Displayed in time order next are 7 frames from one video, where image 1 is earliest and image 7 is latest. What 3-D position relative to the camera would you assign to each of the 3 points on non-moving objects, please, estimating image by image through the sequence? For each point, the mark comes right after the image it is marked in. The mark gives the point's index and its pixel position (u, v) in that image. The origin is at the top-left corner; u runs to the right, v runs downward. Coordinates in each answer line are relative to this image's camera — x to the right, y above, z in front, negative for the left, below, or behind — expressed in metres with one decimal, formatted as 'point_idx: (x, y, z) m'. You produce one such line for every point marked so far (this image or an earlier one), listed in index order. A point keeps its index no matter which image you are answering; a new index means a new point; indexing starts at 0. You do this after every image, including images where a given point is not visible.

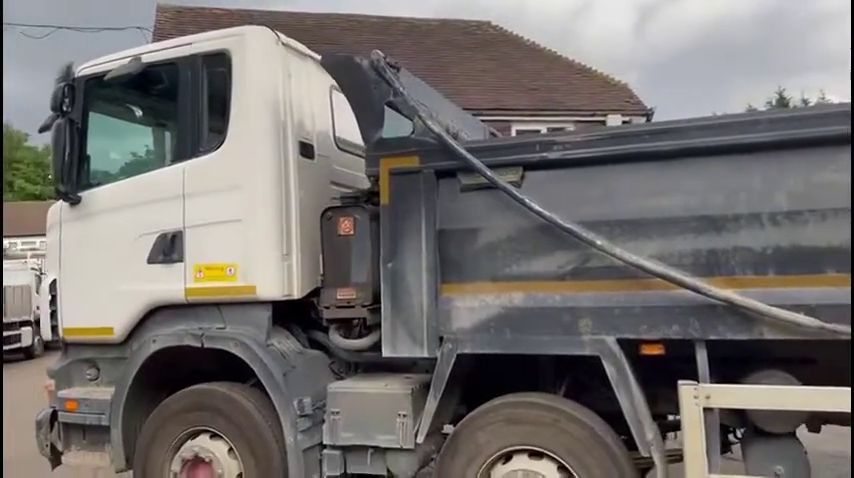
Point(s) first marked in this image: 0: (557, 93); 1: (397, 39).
0: (+2.4, +2.7, +13.7) m
1: (-0.6, +4.0, +14.7) m
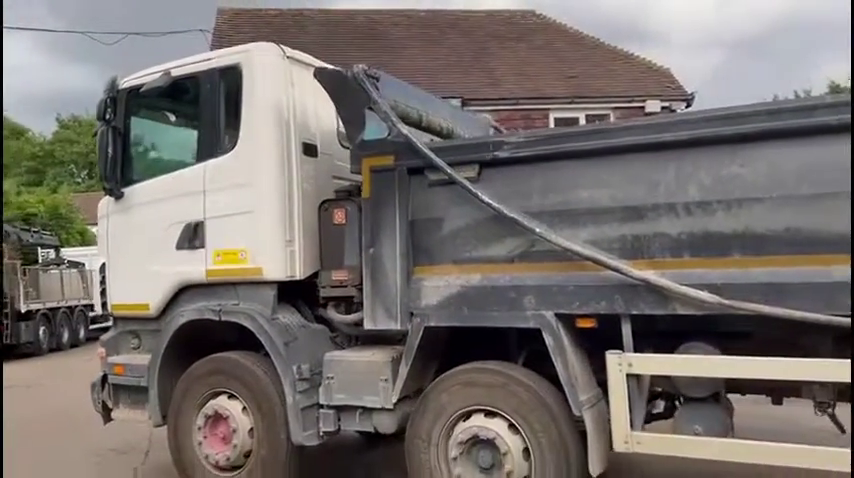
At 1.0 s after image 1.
0: (+3.2, +3.0, +13.9) m
1: (+0.3, +4.3, +15.3) m
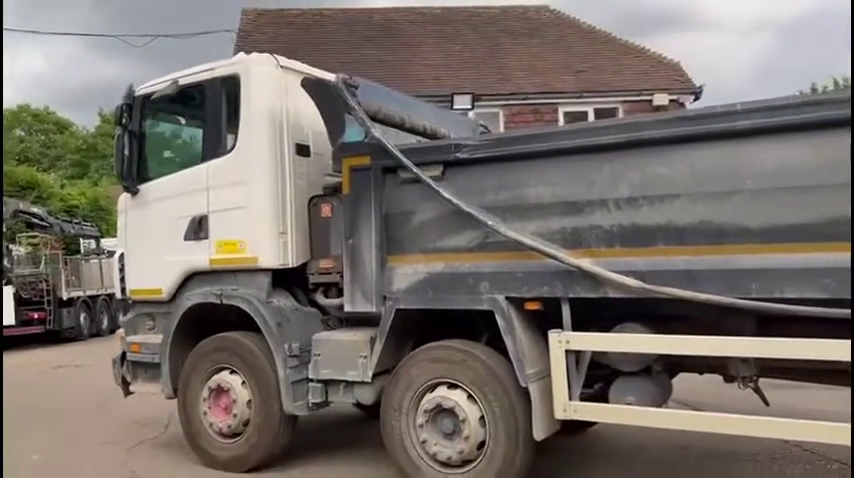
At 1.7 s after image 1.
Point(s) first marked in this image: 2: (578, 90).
0: (+3.5, +3.2, +14.2) m
1: (+0.7, +4.5, +15.7) m
2: (+2.8, +2.8, +13.7) m
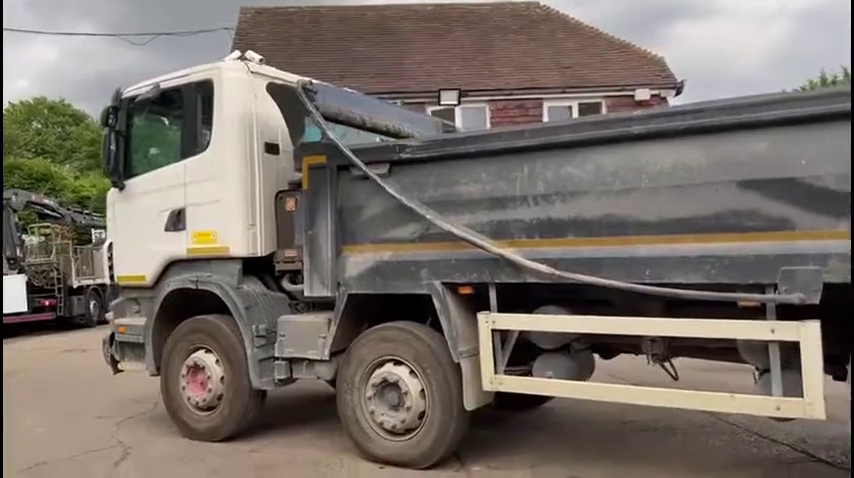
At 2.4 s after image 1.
0: (+3.3, +3.4, +14.7) m
1: (+0.5, +4.7, +16.2) m
2: (+2.6, +3.0, +14.2) m
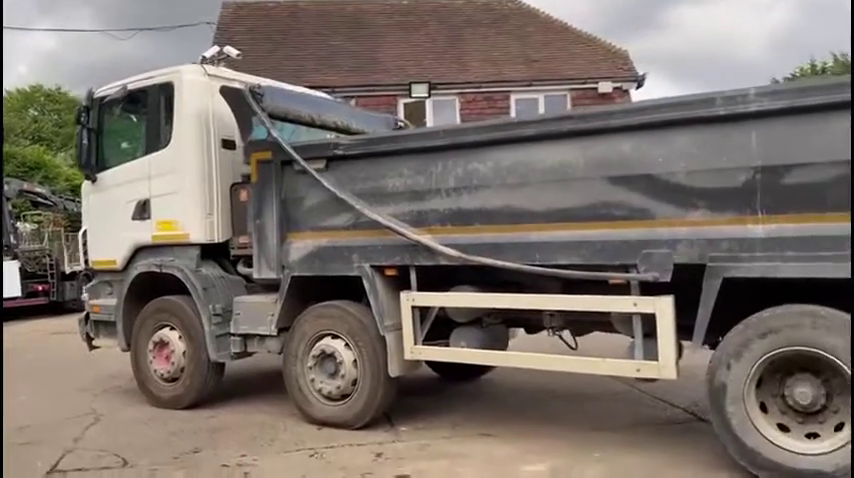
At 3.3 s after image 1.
0: (+2.7, +3.7, +15.3) m
1: (-0.1, +5.0, +16.8) m
2: (+2.0, +3.2, +14.8) m
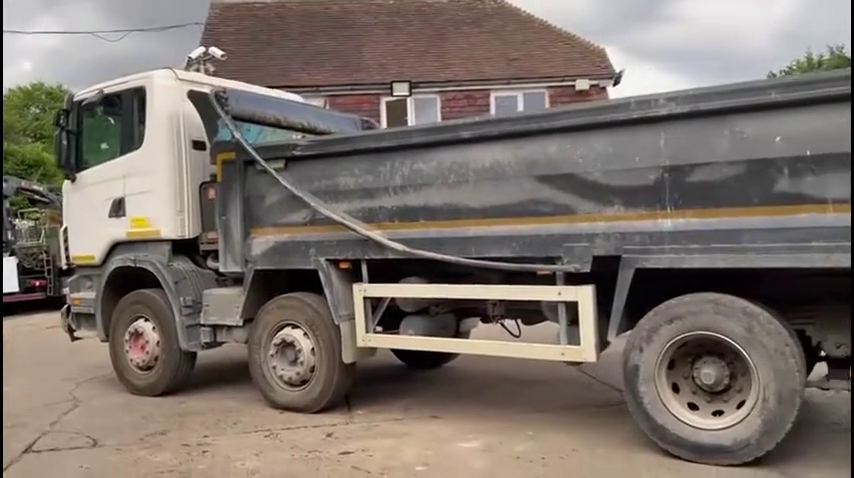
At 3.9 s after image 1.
0: (+2.3, +3.8, +15.6) m
1: (-0.5, +5.1, +17.1) m
2: (+1.7, +3.4, +15.2) m
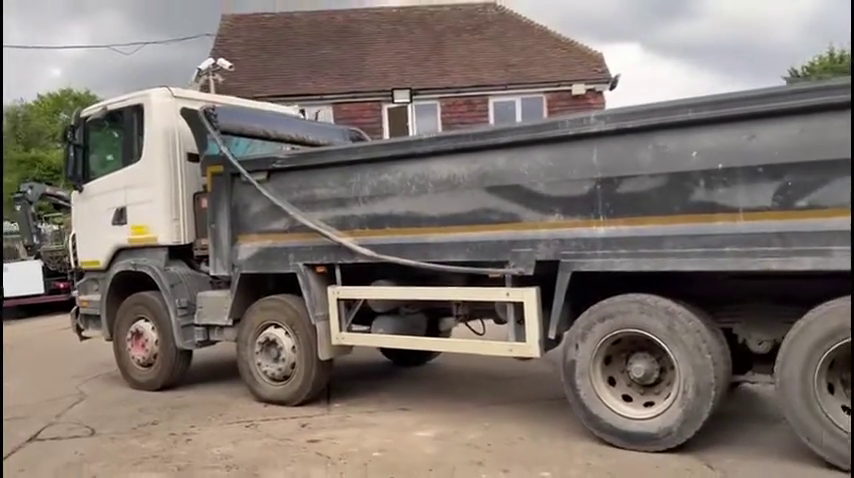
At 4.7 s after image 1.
0: (+2.3, +3.8, +16.0) m
1: (-0.4, +5.1, +17.6) m
2: (+1.7, +3.3, +15.6) m
